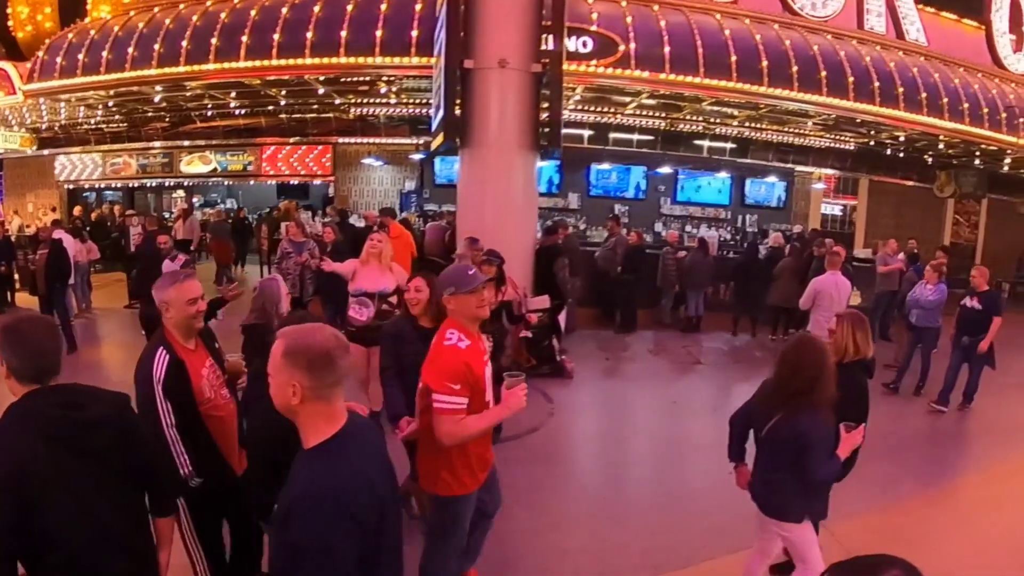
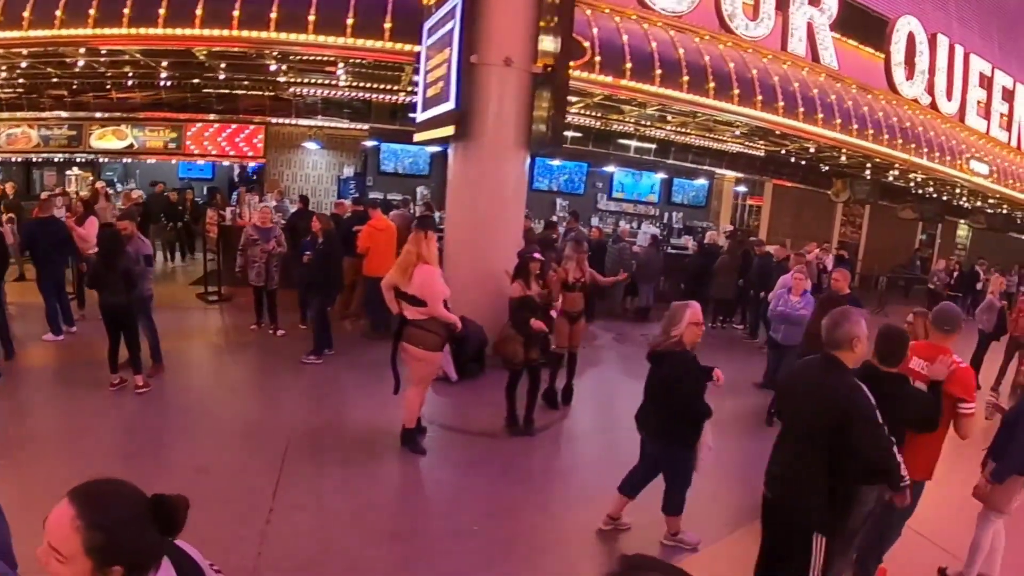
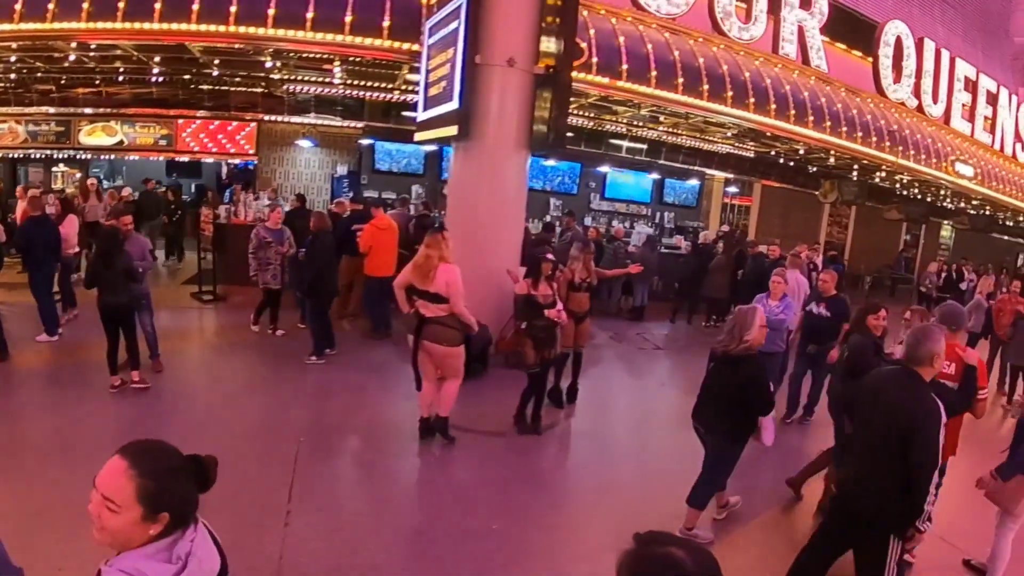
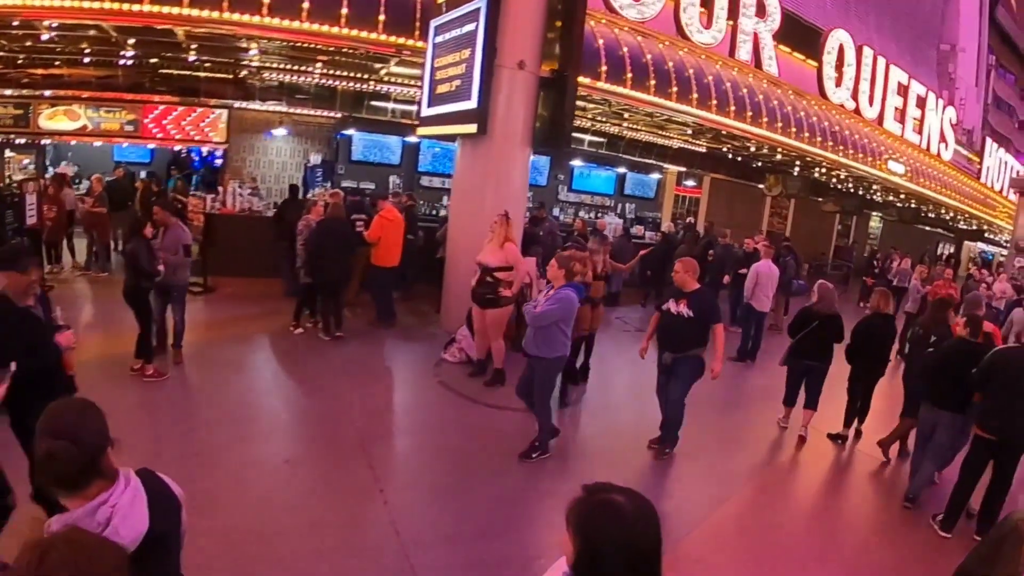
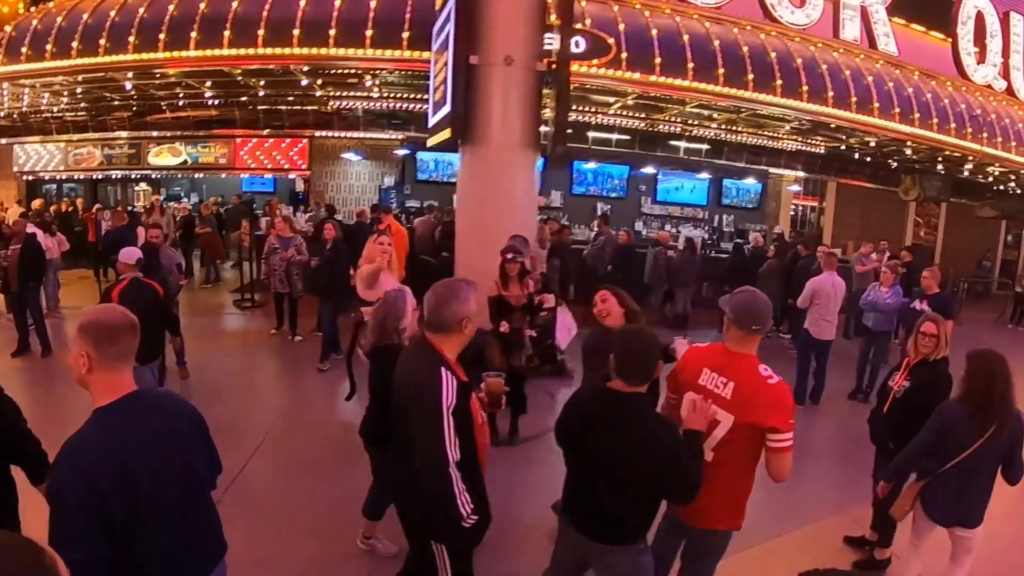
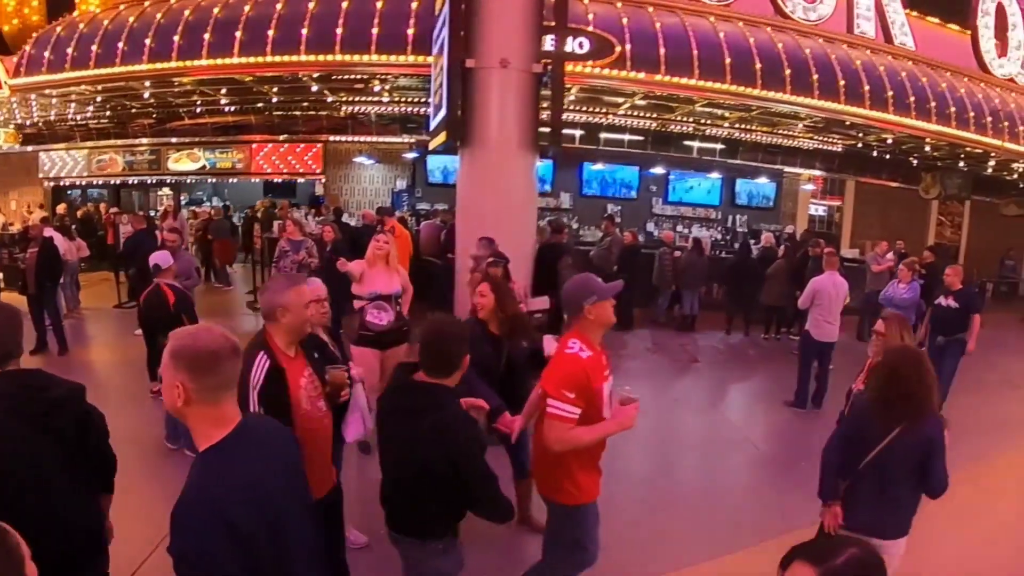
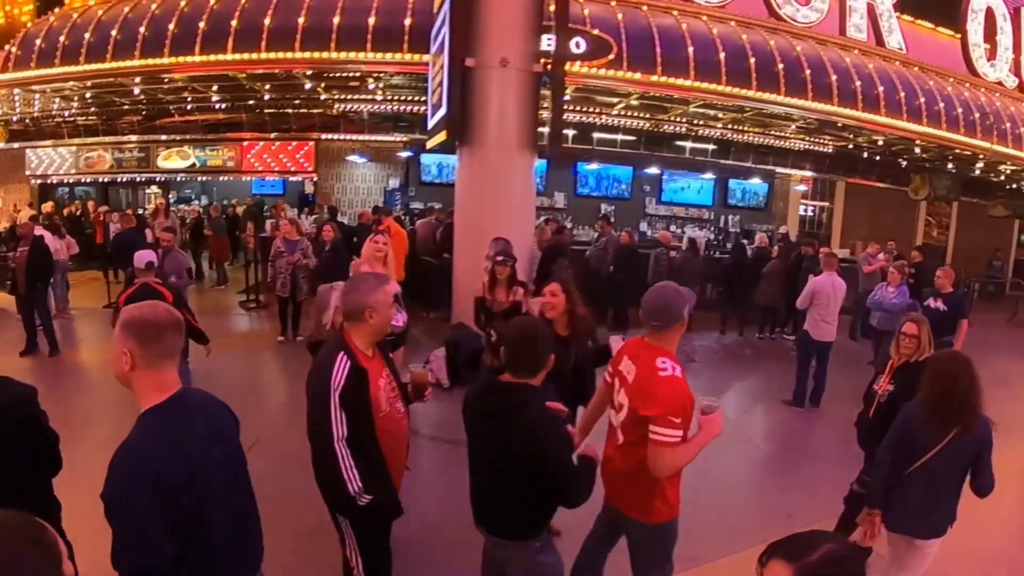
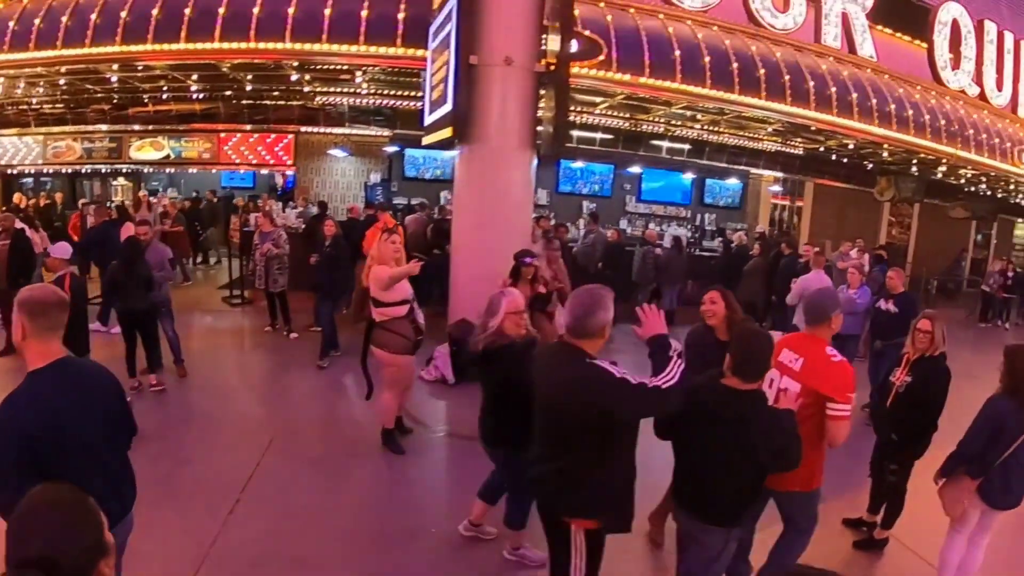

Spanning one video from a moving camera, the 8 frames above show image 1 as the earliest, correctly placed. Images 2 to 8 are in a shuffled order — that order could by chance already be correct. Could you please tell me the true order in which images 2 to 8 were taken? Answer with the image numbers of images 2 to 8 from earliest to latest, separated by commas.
6, 7, 5, 8, 2, 3, 4
